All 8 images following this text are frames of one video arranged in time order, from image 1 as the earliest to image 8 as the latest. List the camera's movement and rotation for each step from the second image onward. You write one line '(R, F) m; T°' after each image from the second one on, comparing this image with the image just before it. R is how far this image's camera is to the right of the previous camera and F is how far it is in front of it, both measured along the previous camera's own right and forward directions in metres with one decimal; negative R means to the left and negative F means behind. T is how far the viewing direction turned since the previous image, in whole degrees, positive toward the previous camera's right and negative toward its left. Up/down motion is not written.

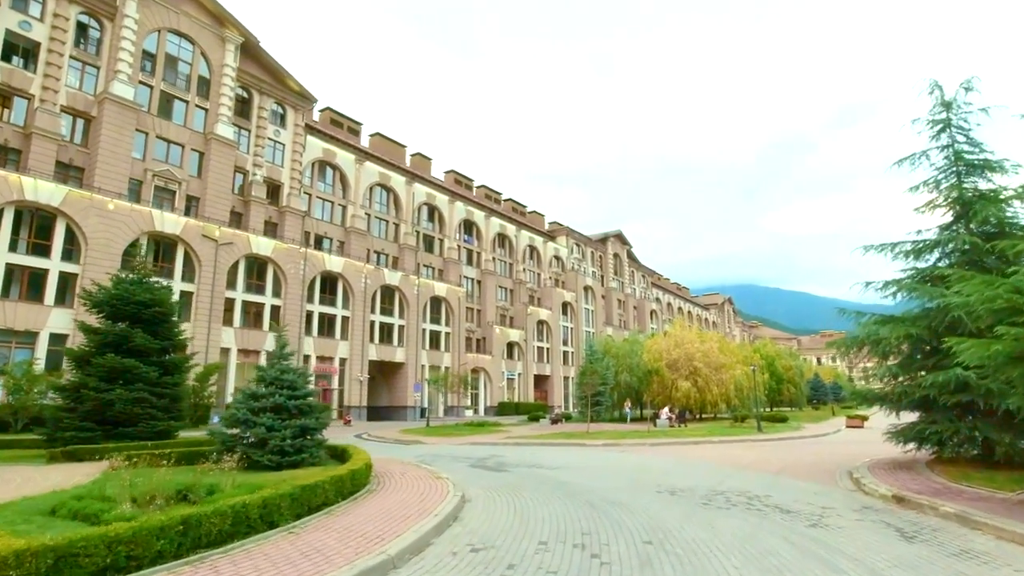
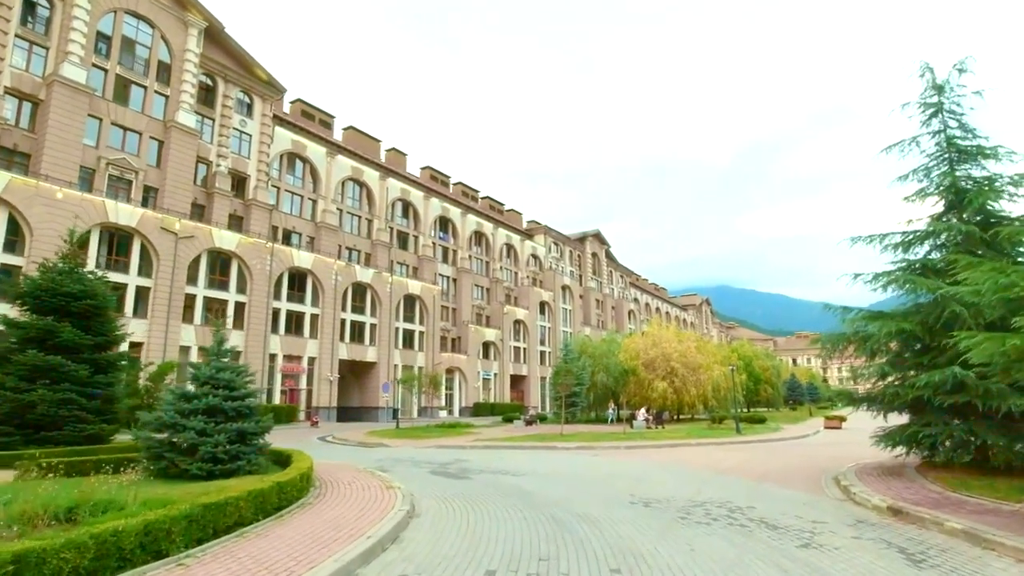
(+0.4, +1.2) m; +2°
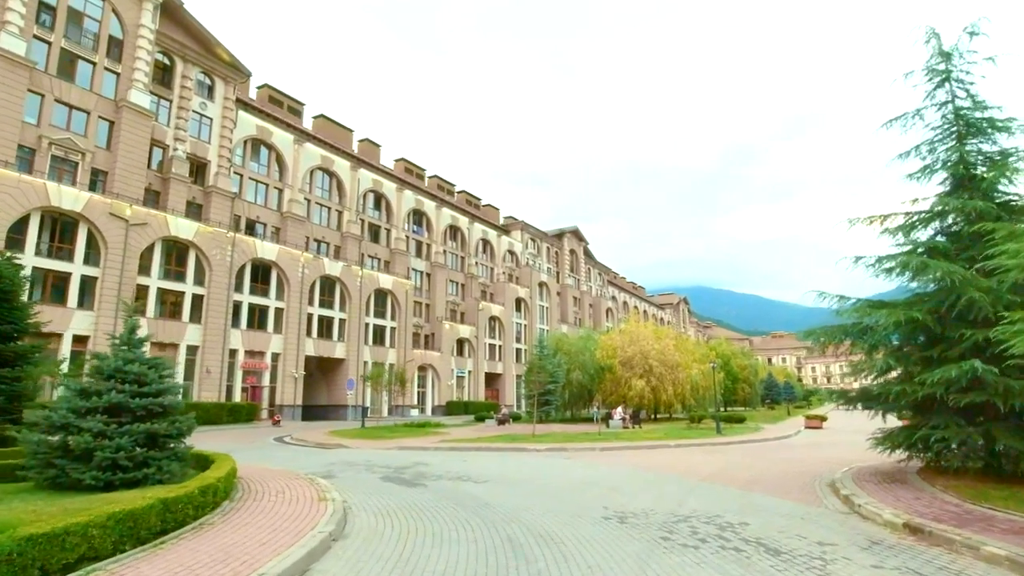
(+0.4, +1.6) m; +2°
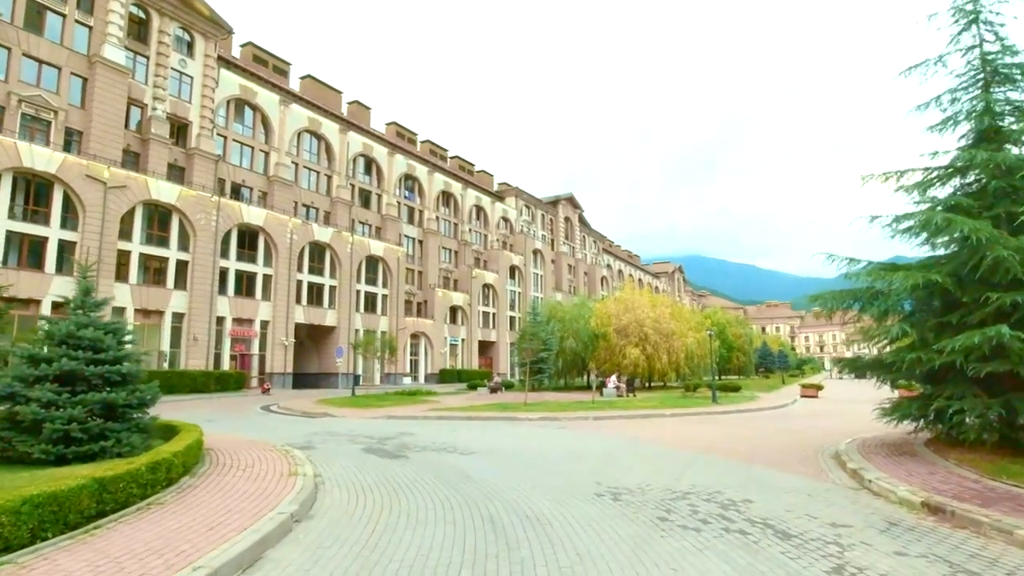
(+0.1, +0.9) m; +1°
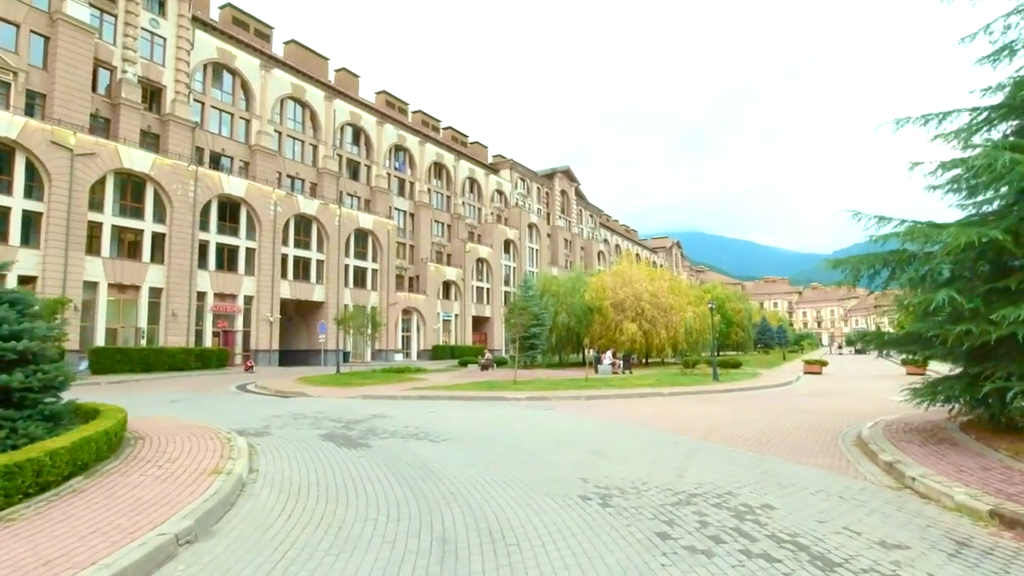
(+0.4, +1.7) m; 0°
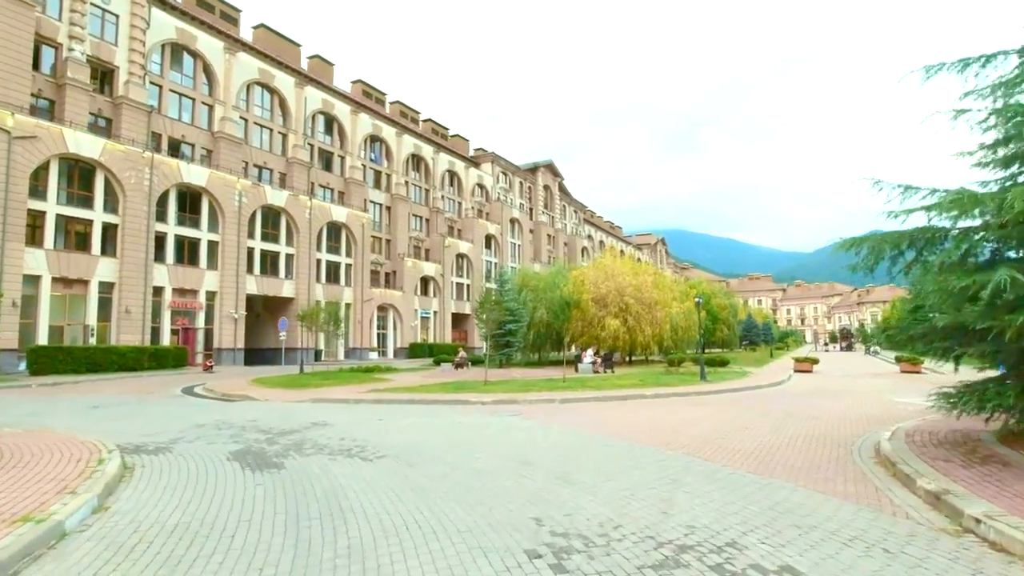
(+0.6, +2.0) m; +1°
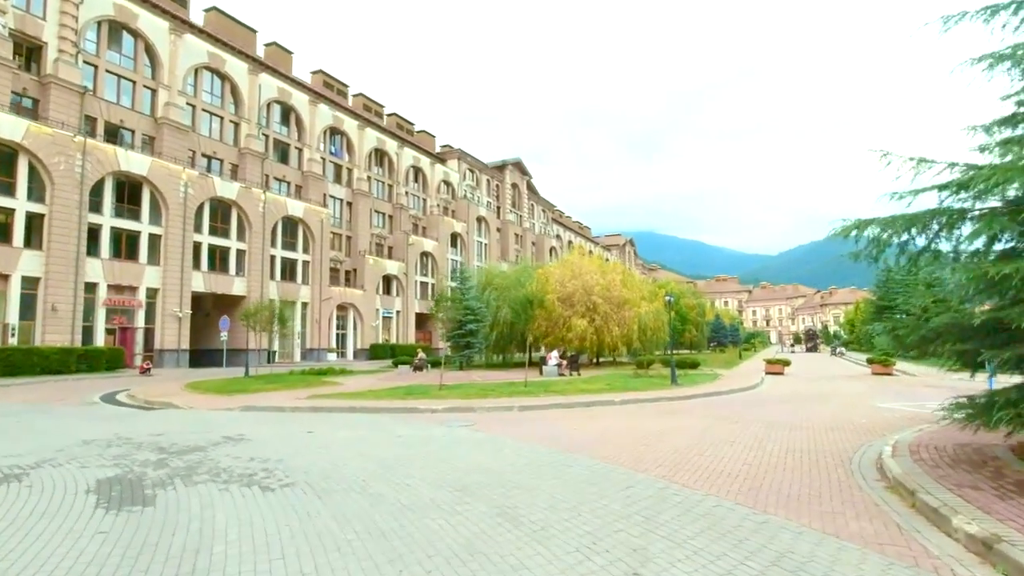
(+0.4, +1.7) m; +3°
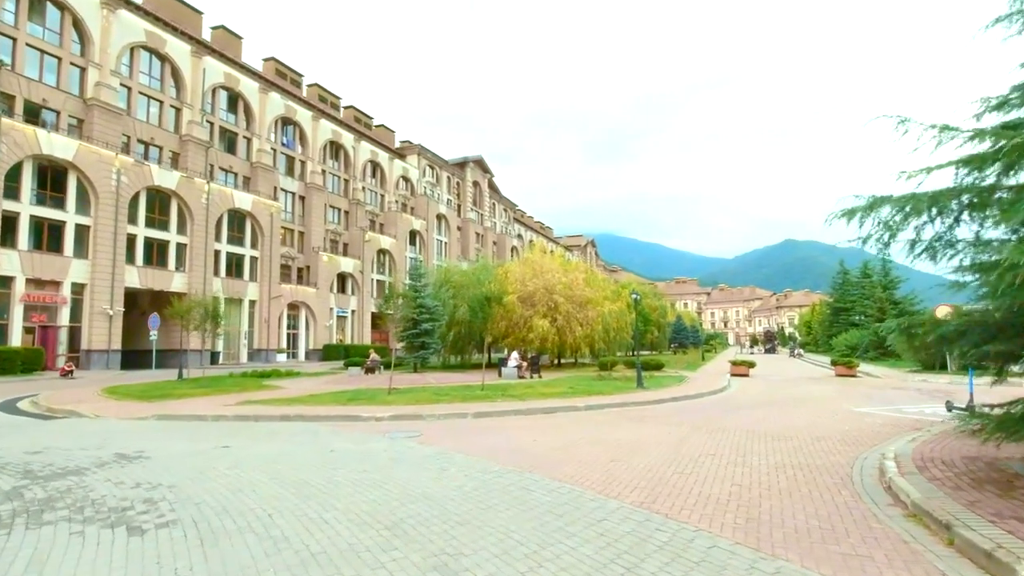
(+0.2, +1.5) m; +4°
